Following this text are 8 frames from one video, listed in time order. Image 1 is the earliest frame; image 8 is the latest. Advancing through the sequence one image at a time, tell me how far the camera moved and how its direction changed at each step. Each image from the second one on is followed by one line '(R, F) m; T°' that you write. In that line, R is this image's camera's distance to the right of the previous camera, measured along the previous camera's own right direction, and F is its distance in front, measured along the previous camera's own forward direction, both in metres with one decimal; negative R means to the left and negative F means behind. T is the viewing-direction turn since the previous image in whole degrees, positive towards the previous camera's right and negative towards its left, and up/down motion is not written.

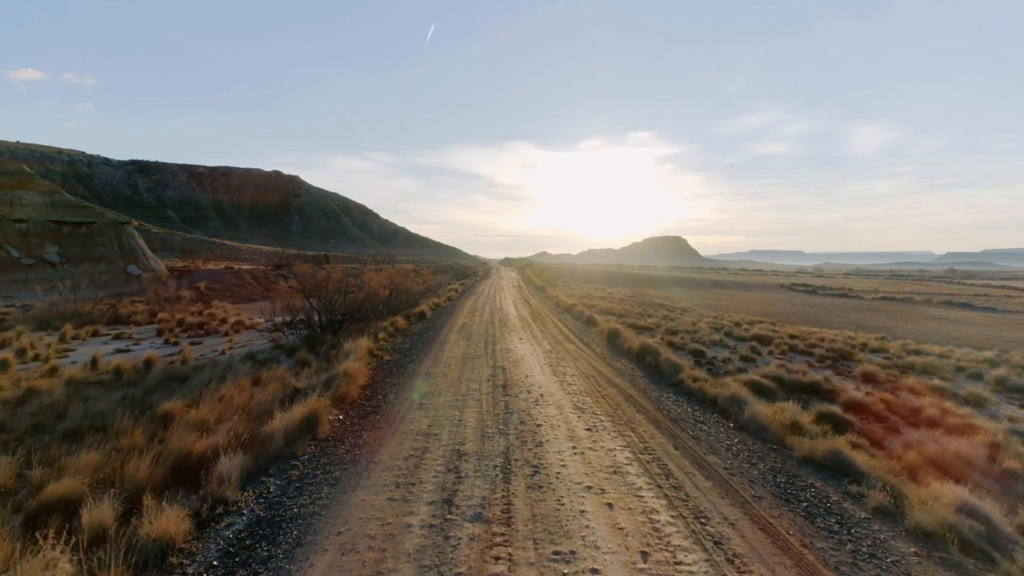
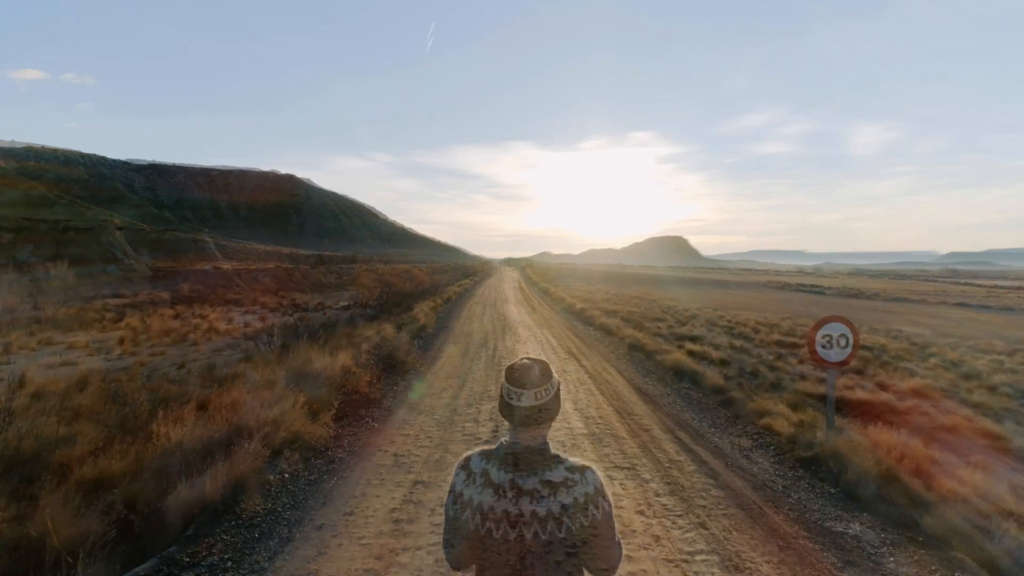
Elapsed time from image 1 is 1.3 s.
(-0.1, +2.0) m; 0°
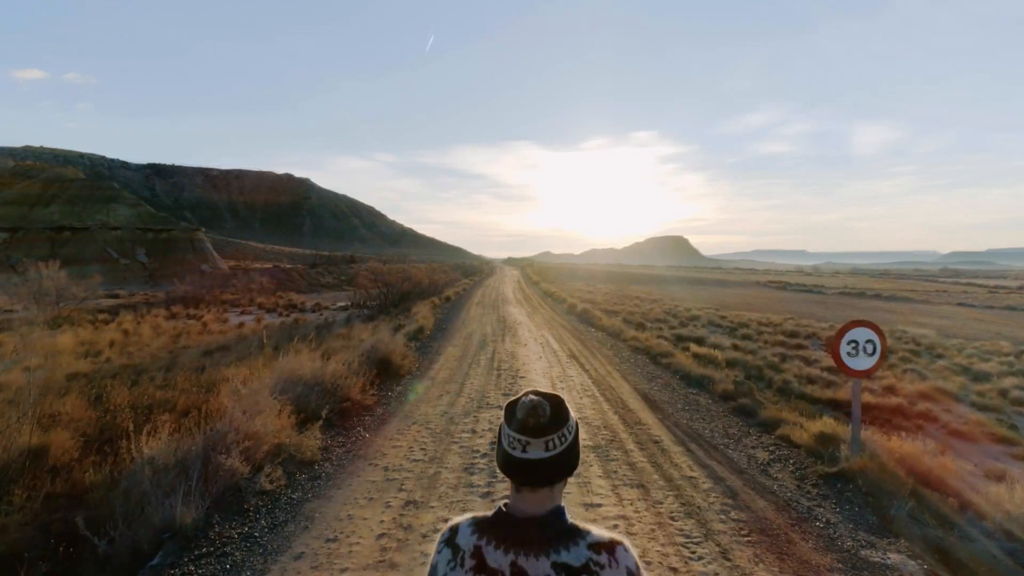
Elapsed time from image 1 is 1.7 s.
(-1.0, -9.1) m; 0°
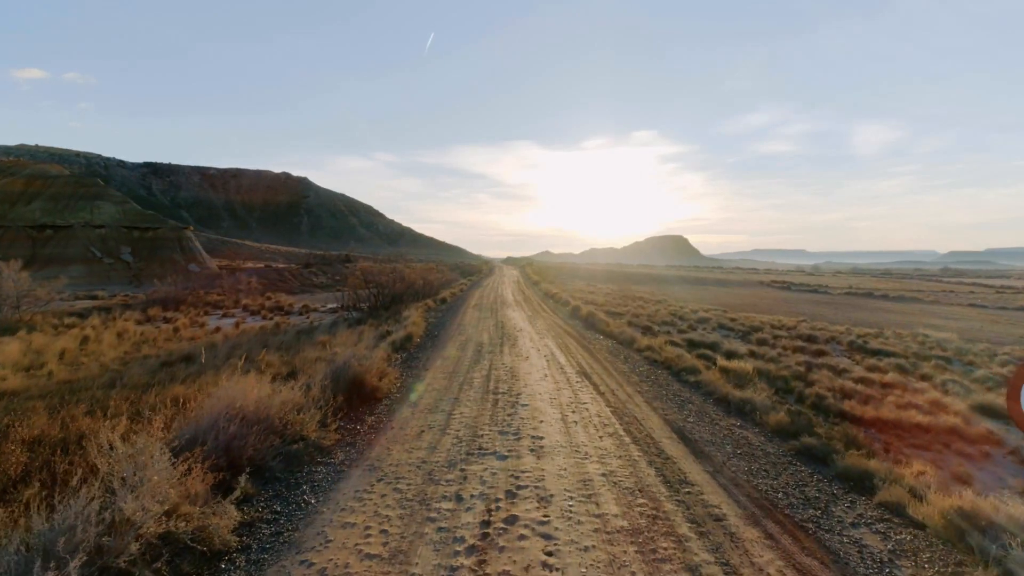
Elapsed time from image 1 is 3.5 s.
(0.0, +1.8) m; 0°
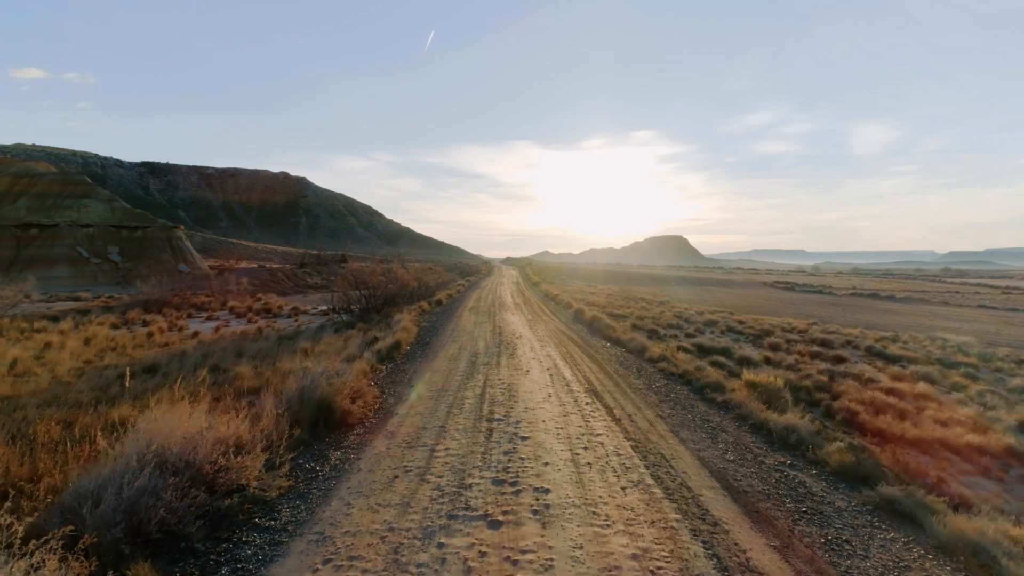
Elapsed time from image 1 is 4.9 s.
(0.0, +1.4) m; 0°
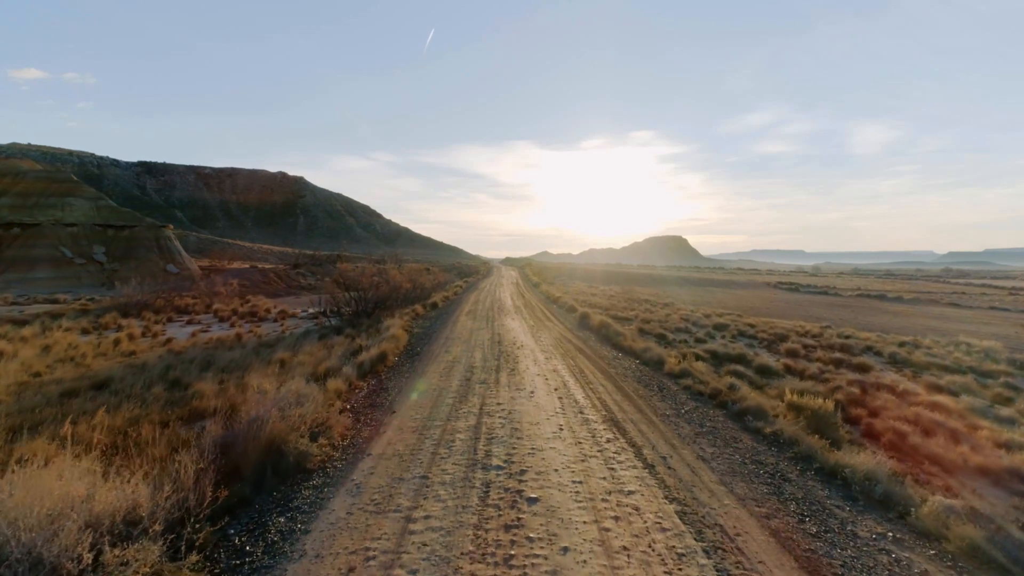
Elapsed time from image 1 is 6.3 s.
(0.0, +1.5) m; 0°
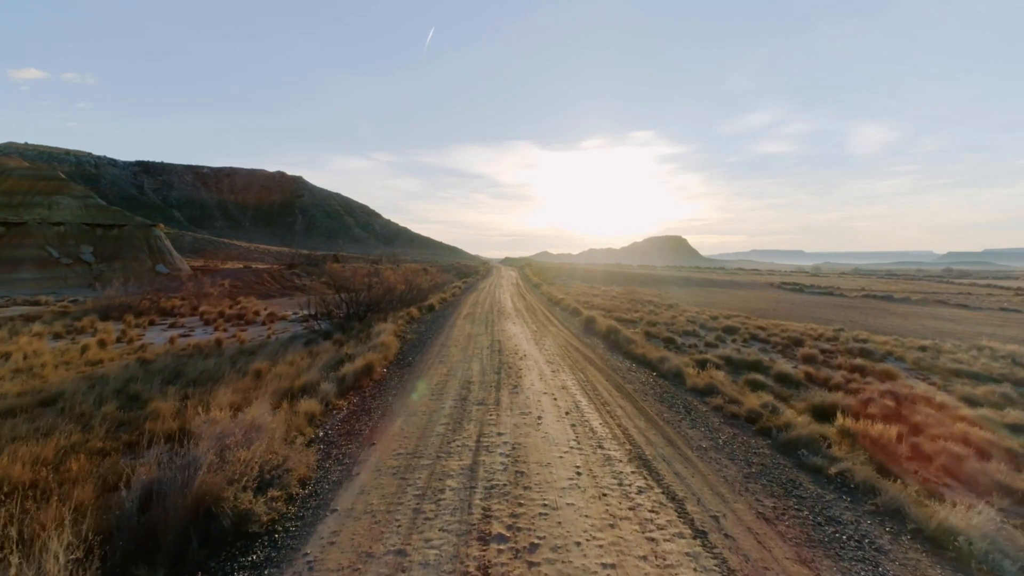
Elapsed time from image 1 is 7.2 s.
(-0.1, +1.3) m; 0°
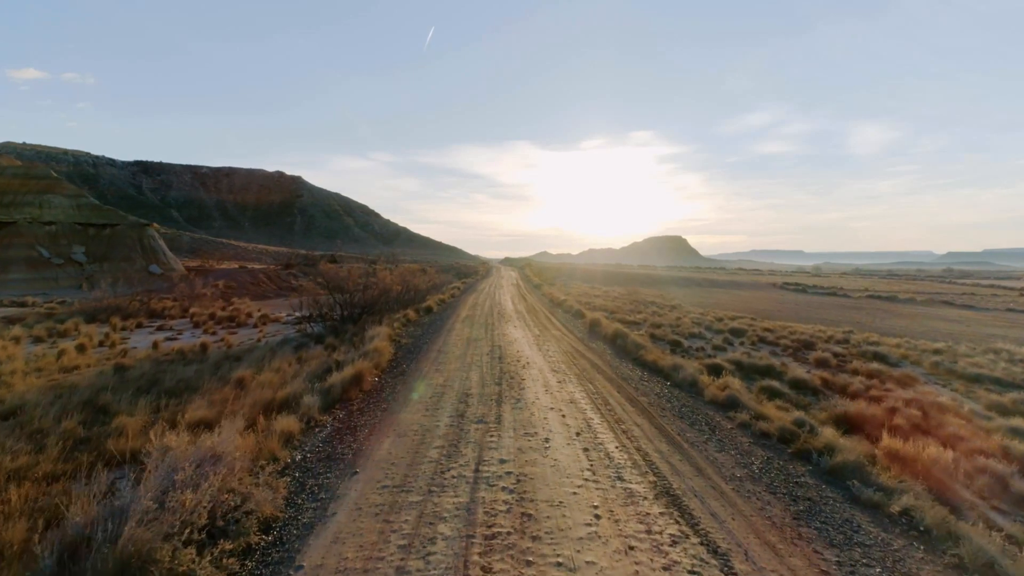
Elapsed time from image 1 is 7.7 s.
(0.0, +0.9) m; 0°
